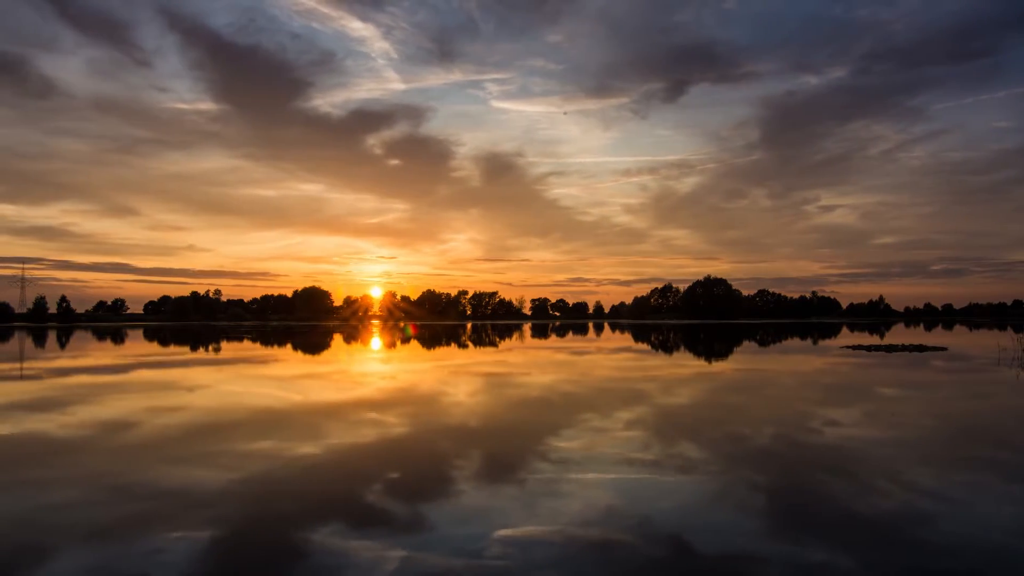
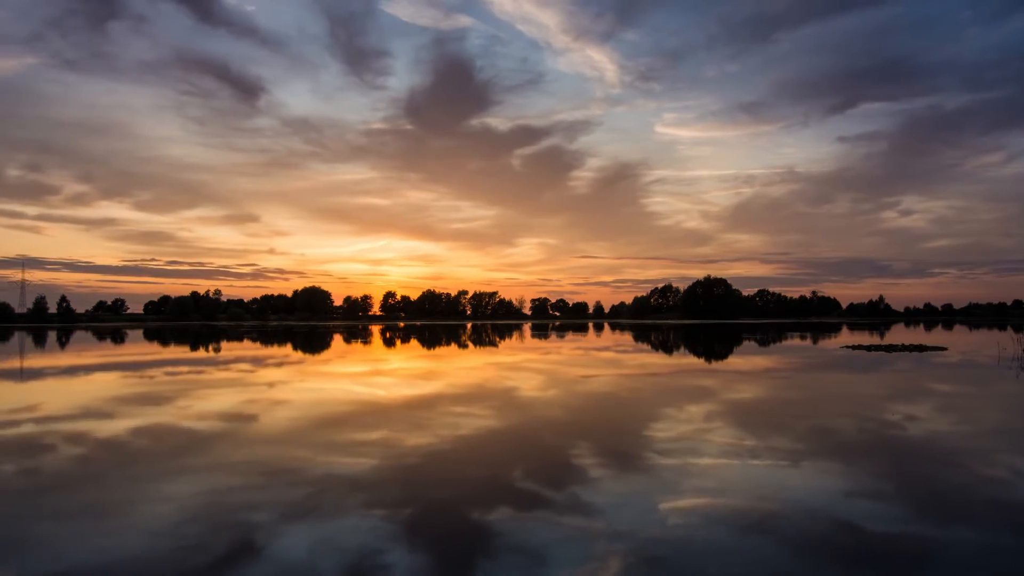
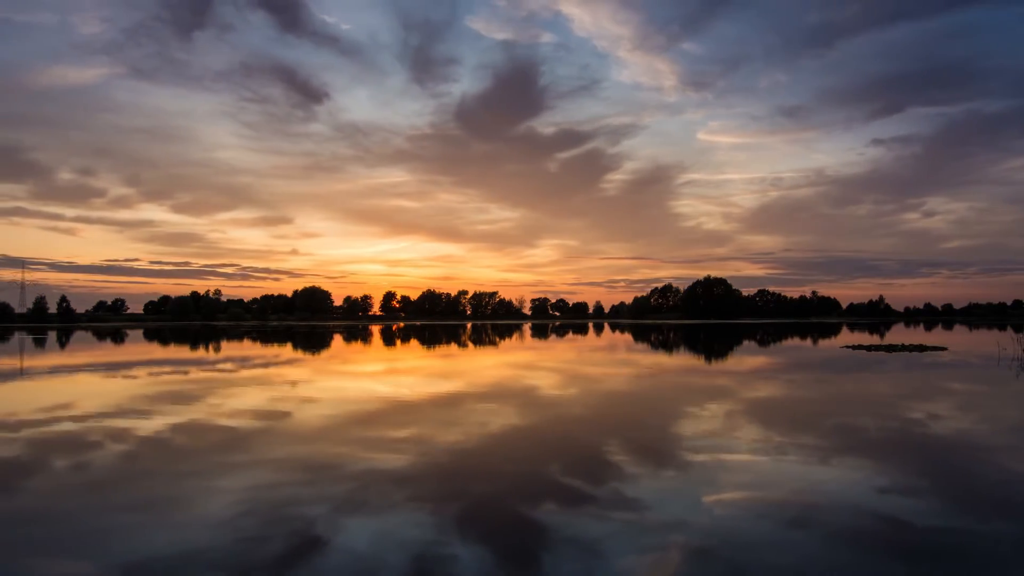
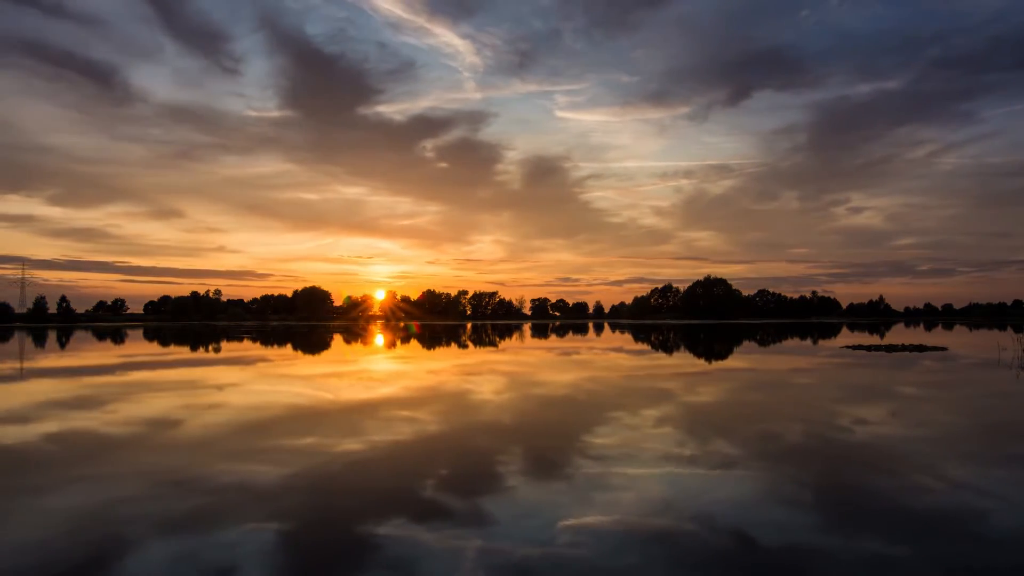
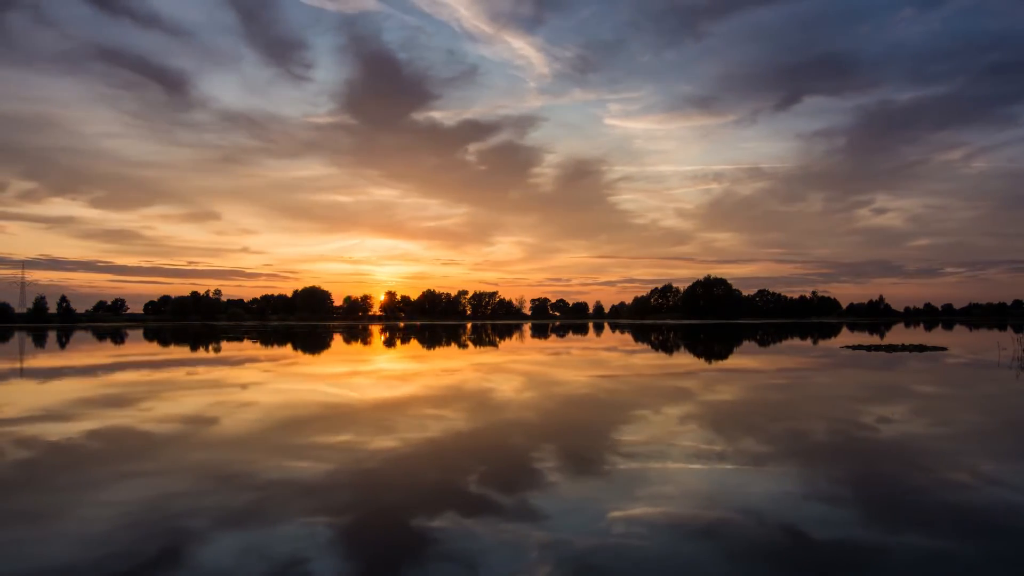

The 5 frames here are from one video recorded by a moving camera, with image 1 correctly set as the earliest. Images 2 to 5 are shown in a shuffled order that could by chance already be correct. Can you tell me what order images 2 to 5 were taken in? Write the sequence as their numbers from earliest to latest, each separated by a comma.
4, 5, 2, 3
